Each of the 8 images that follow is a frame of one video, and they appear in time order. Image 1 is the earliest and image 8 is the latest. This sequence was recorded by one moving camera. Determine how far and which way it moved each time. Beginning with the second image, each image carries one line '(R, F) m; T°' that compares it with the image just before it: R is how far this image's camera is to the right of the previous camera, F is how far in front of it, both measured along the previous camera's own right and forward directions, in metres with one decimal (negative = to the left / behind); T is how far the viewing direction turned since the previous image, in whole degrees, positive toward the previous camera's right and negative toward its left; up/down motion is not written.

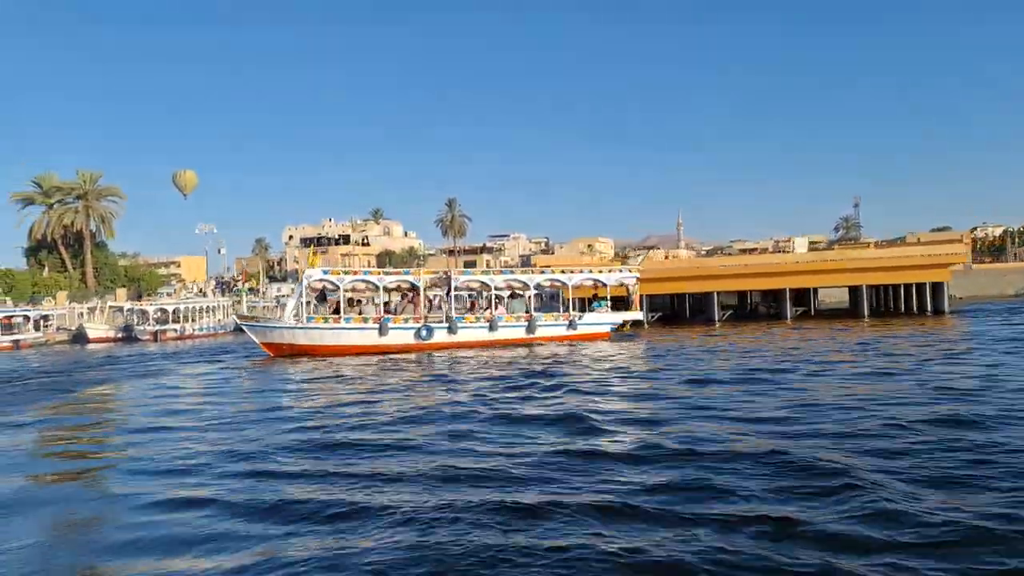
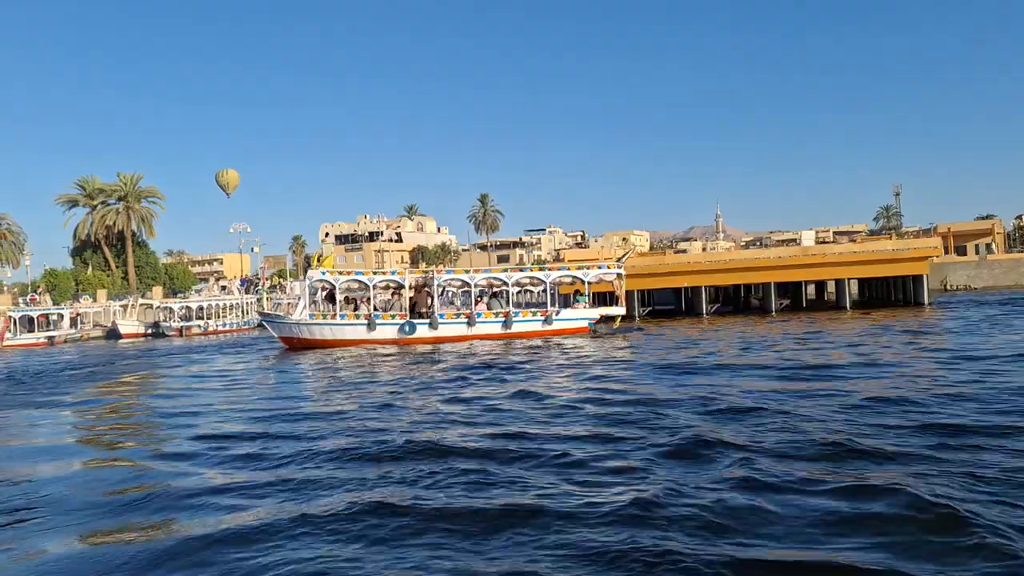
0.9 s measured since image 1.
(+1.5, -1.1) m; -3°
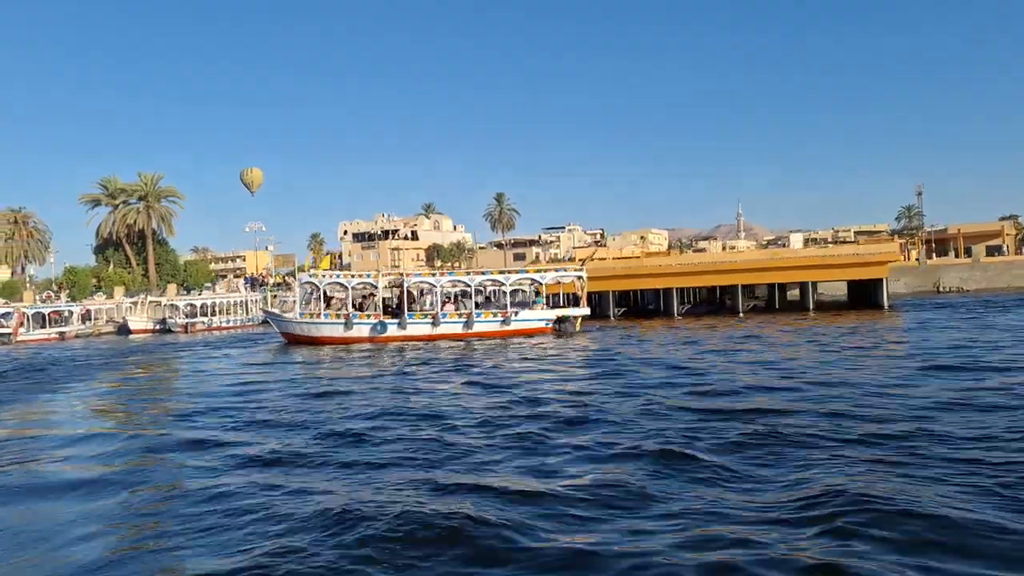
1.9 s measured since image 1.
(+1.5, -1.2) m; -2°
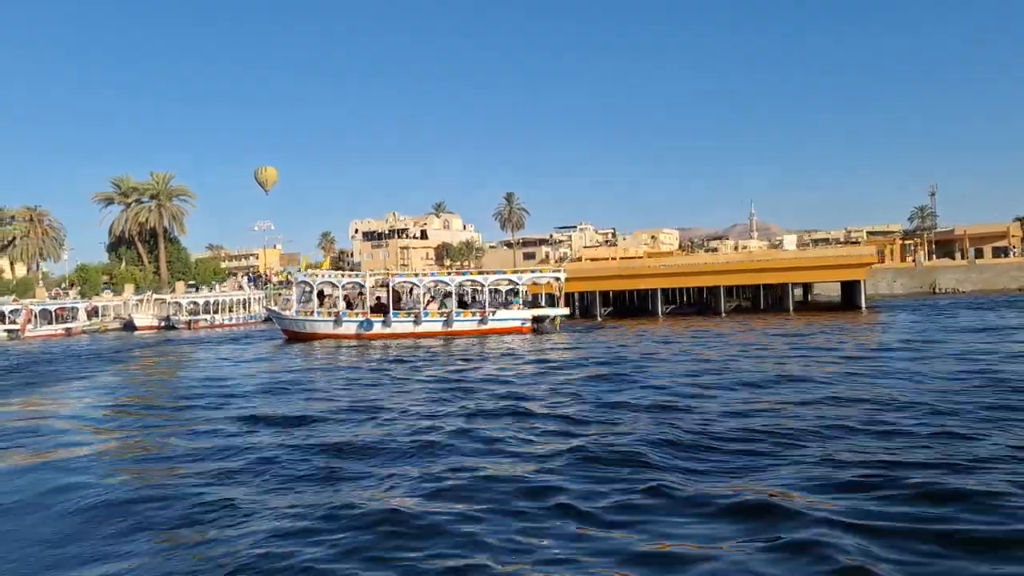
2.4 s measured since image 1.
(+0.9, -0.7) m; -1°
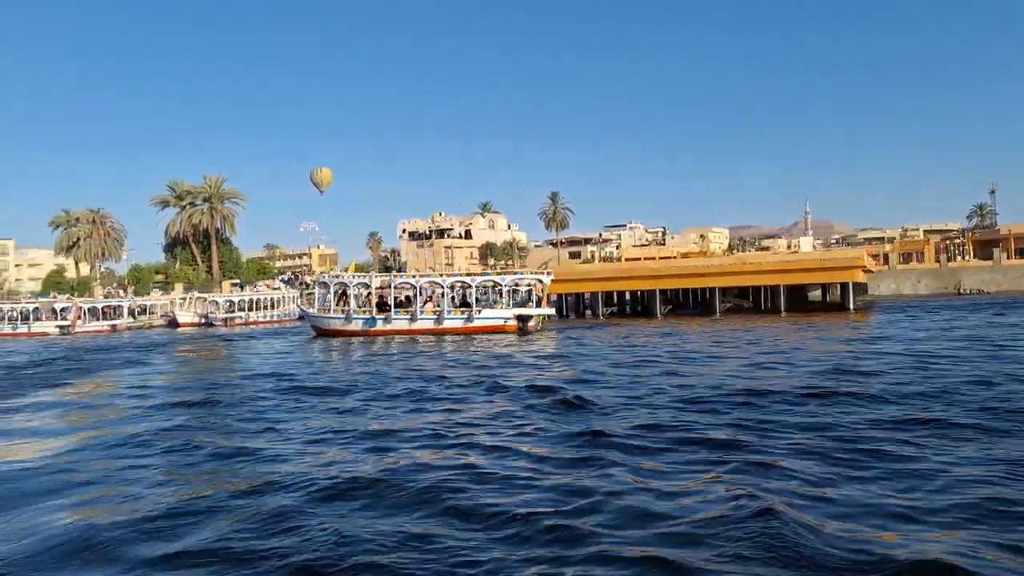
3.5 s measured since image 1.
(+1.8, -1.4) m; -4°
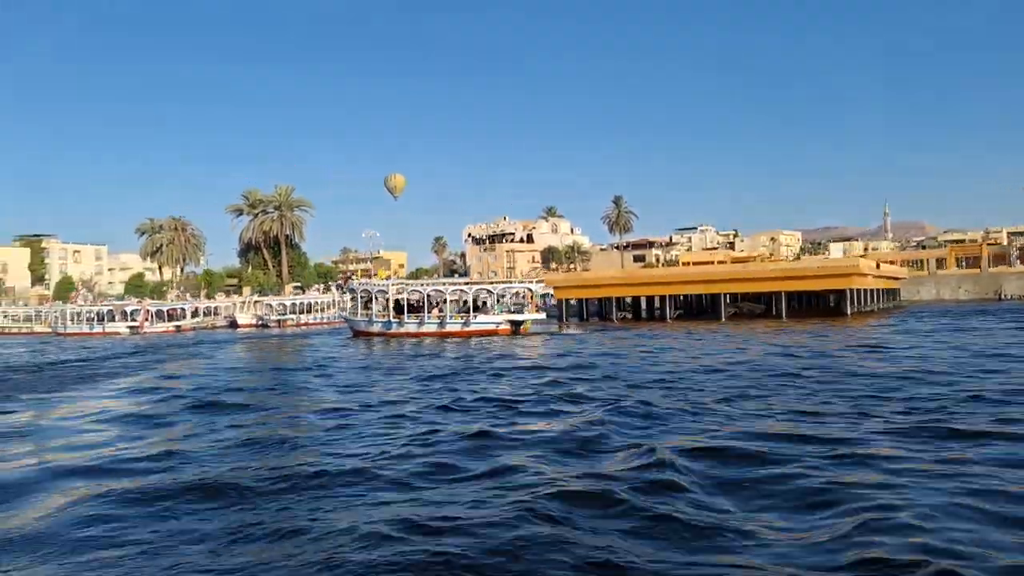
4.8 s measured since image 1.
(+2.2, -1.9) m; -5°
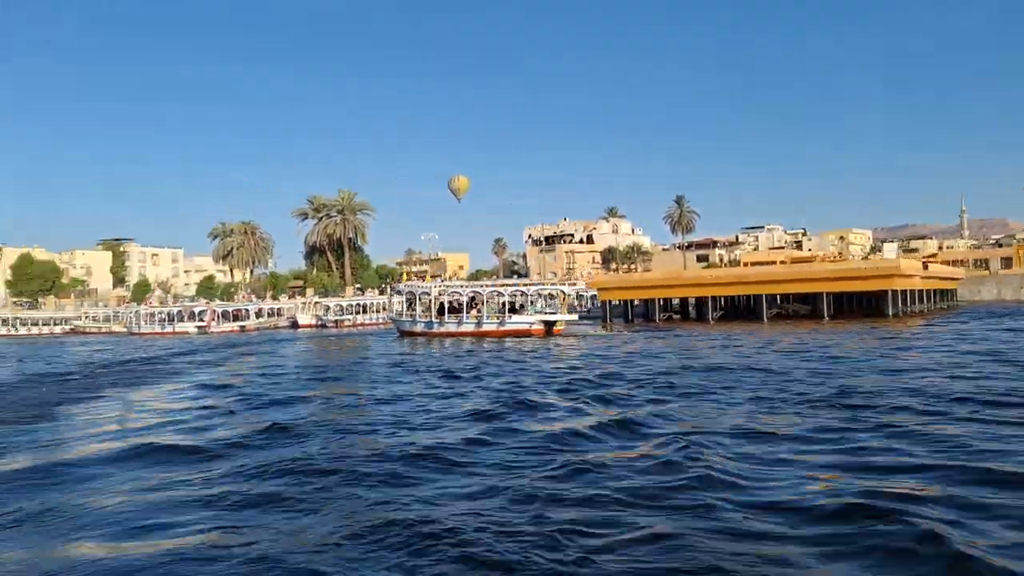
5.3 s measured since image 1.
(+0.9, -0.8) m; -5°
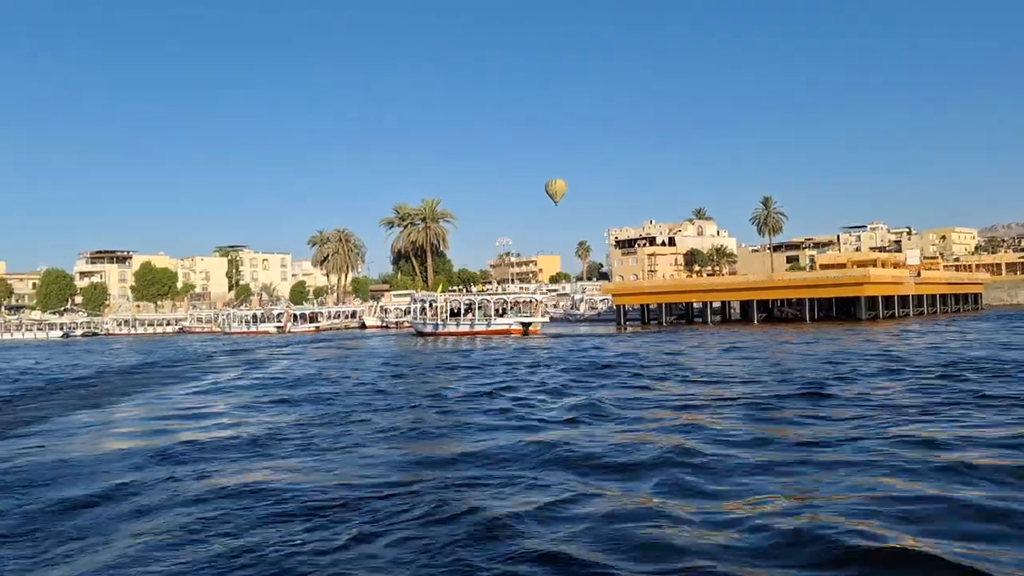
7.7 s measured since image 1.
(+3.6, -4.1) m; -8°
